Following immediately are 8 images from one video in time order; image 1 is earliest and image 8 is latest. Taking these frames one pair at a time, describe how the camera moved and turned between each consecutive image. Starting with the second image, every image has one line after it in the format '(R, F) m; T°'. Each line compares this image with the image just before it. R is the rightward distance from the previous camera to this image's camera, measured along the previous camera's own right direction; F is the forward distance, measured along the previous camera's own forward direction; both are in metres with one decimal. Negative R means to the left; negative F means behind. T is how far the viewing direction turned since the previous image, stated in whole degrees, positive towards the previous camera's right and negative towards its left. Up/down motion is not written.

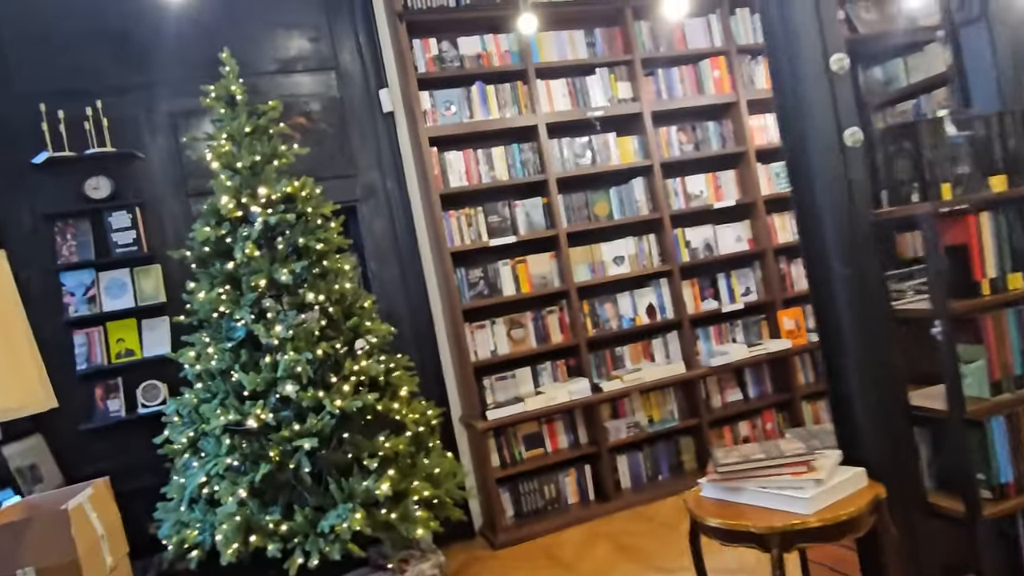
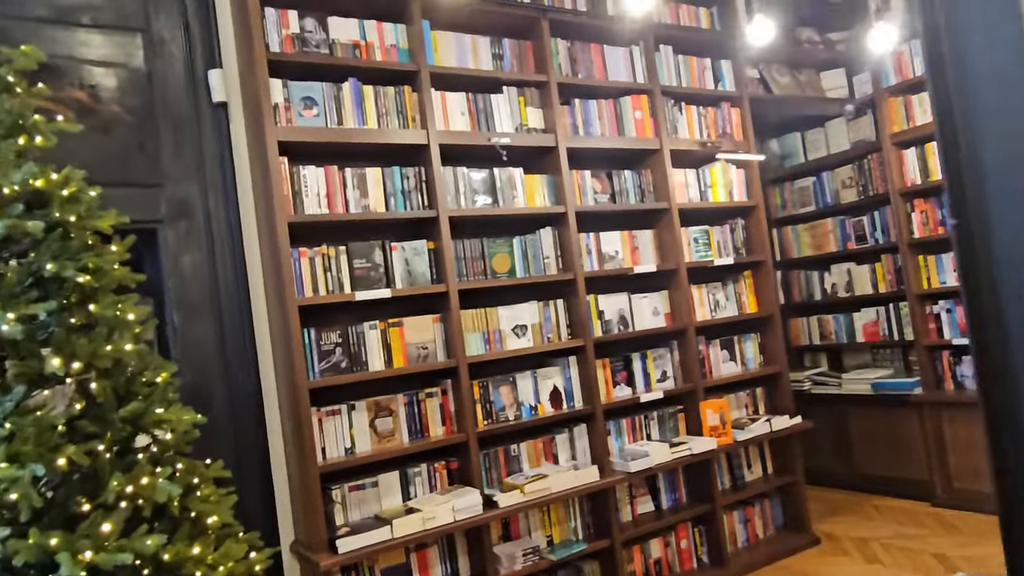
(-0.2, +1.0) m; +13°
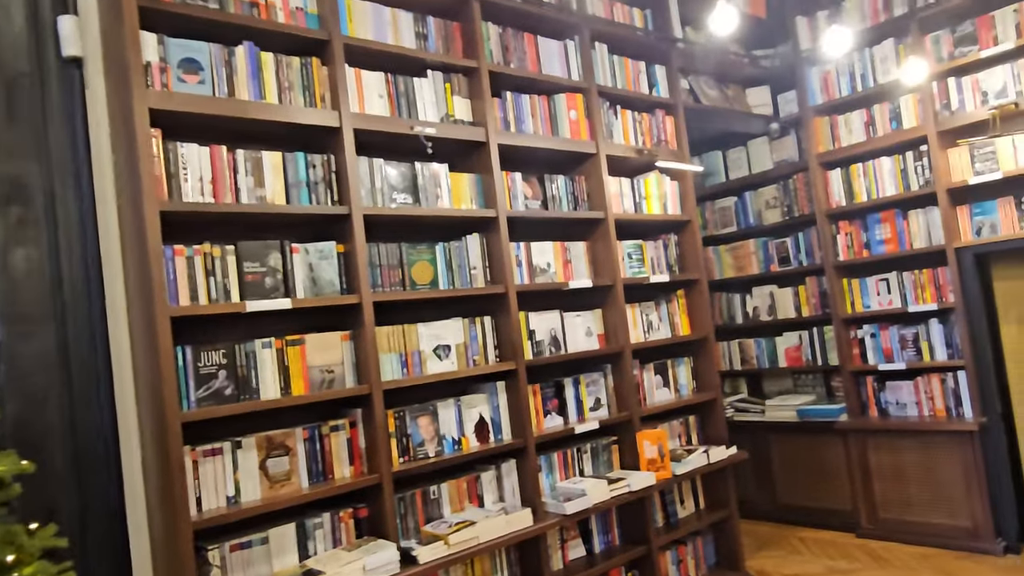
(-0.1, +0.4) m; +9°
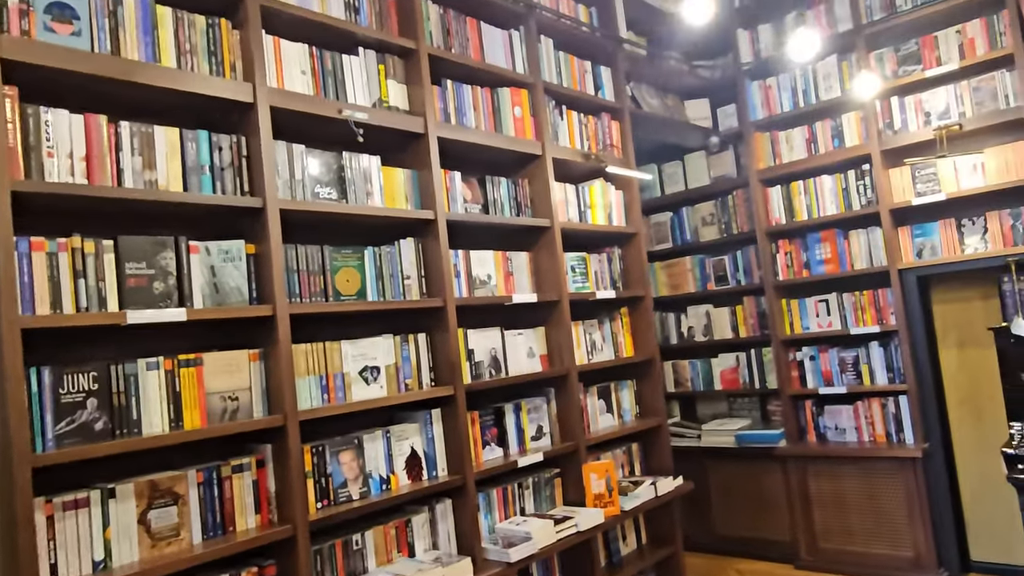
(-0.1, +0.3) m; +7°
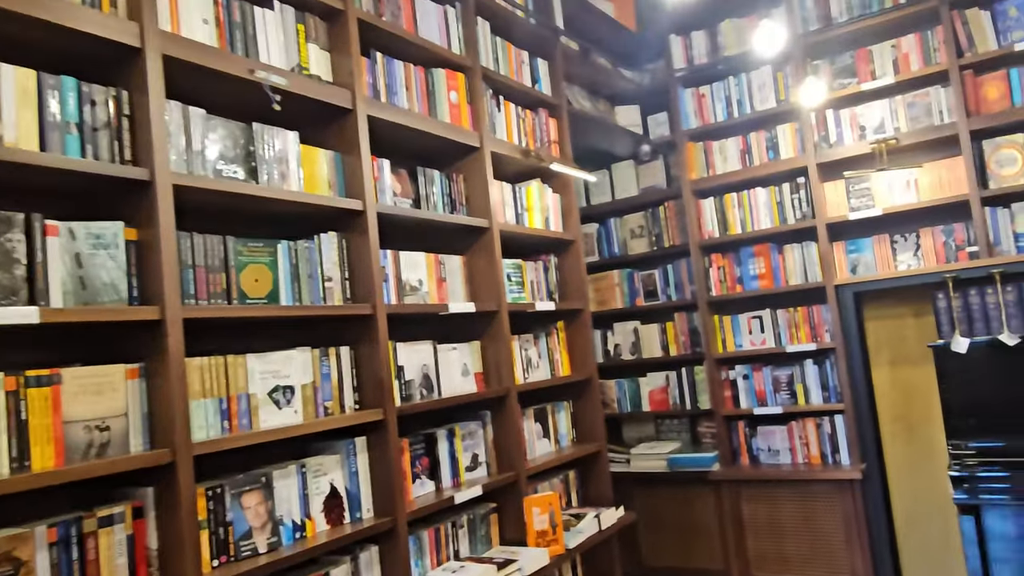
(-0.1, +0.3) m; +8°
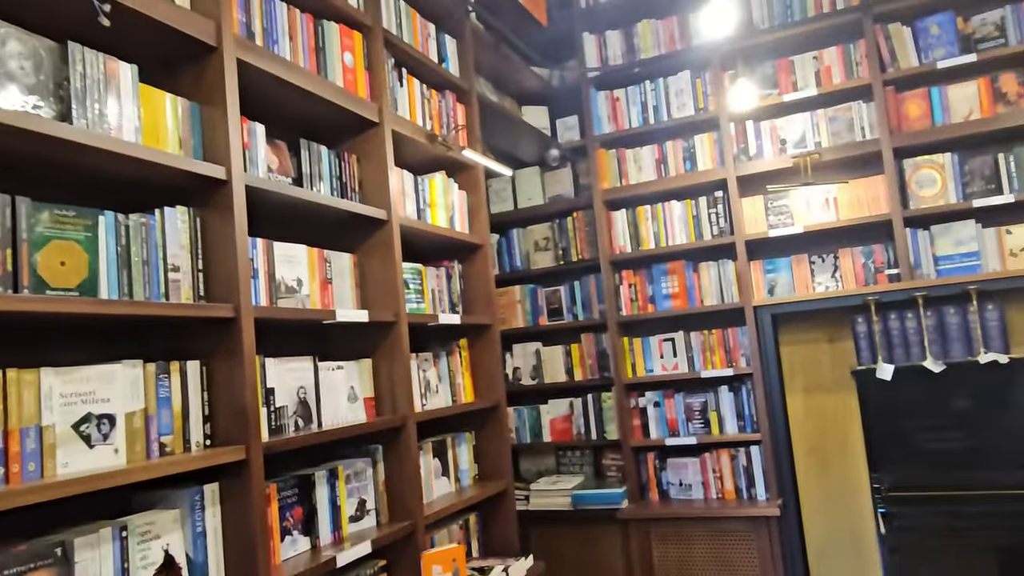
(-0.1, +0.4) m; +10°
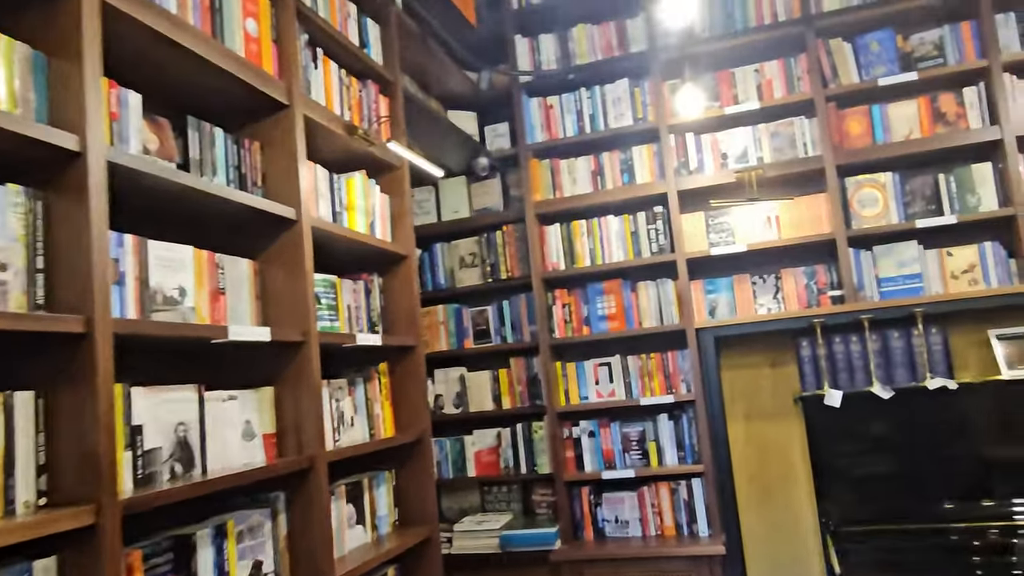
(-0.1, +0.3) m; +7°
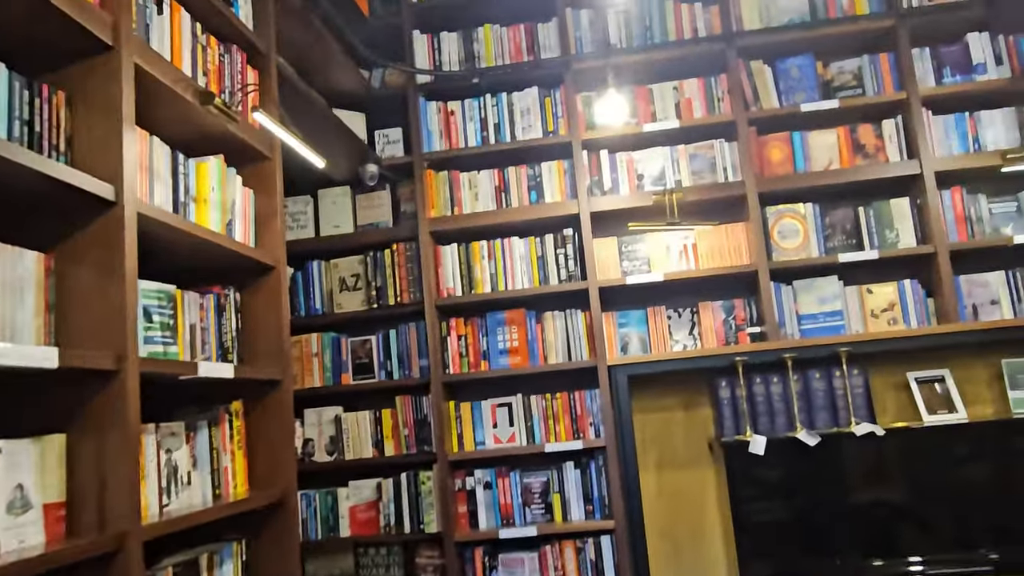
(0.0, +0.4) m; +9°
